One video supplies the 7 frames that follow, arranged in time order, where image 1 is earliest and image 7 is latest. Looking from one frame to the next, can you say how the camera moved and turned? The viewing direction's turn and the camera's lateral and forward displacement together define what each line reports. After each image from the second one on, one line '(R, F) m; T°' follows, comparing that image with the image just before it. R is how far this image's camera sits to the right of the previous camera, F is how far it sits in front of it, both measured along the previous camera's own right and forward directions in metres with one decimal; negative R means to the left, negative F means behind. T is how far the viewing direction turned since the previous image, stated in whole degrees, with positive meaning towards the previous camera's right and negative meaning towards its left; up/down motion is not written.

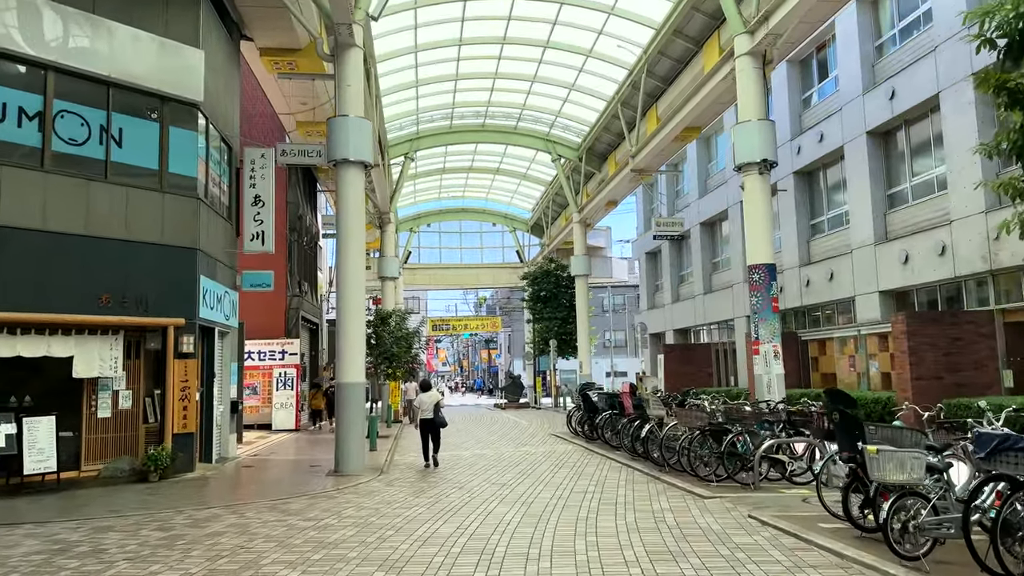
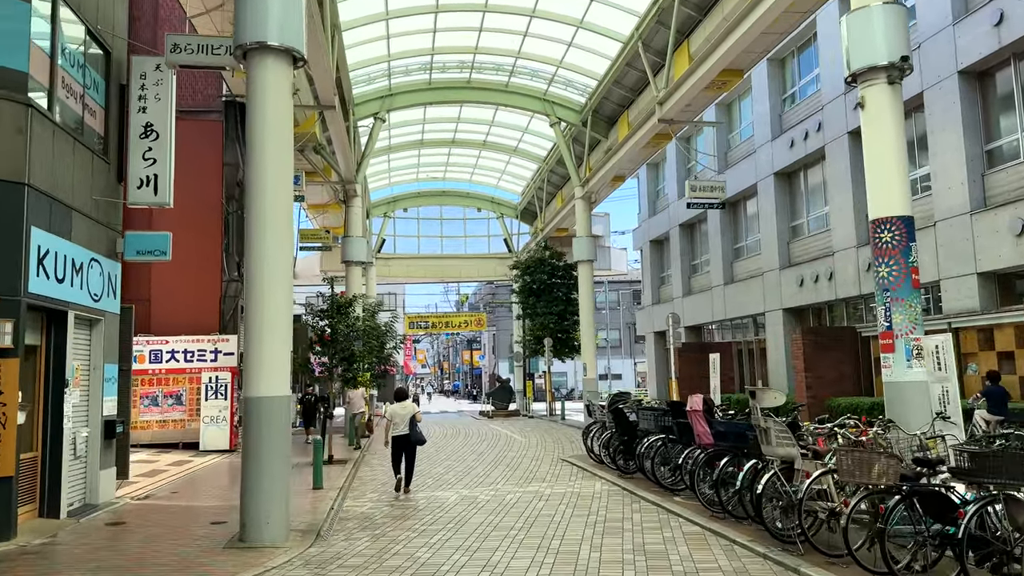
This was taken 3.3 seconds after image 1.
(-0.3, +4.0) m; +2°
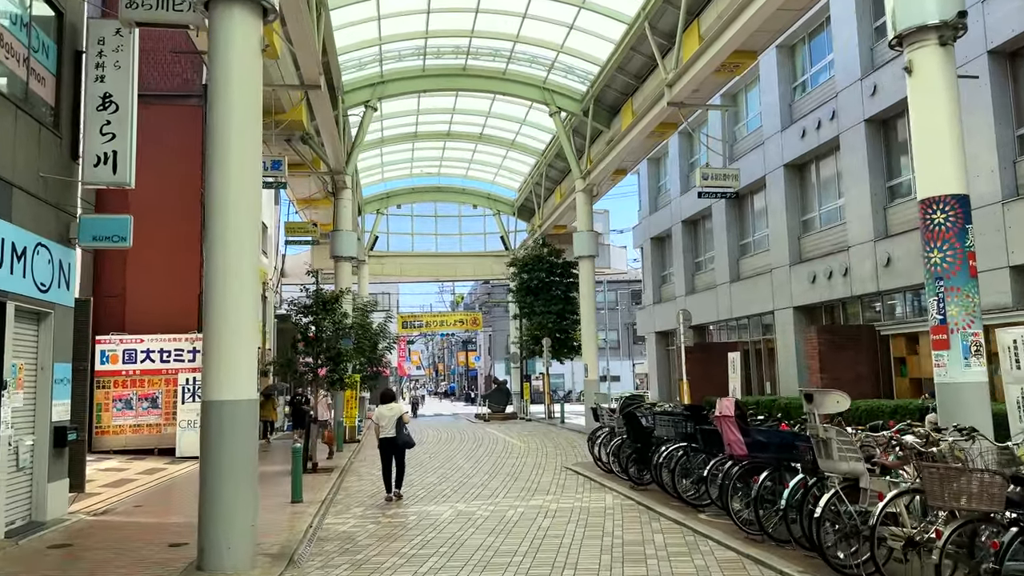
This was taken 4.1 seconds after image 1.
(-0.1, +1.0) m; 0°
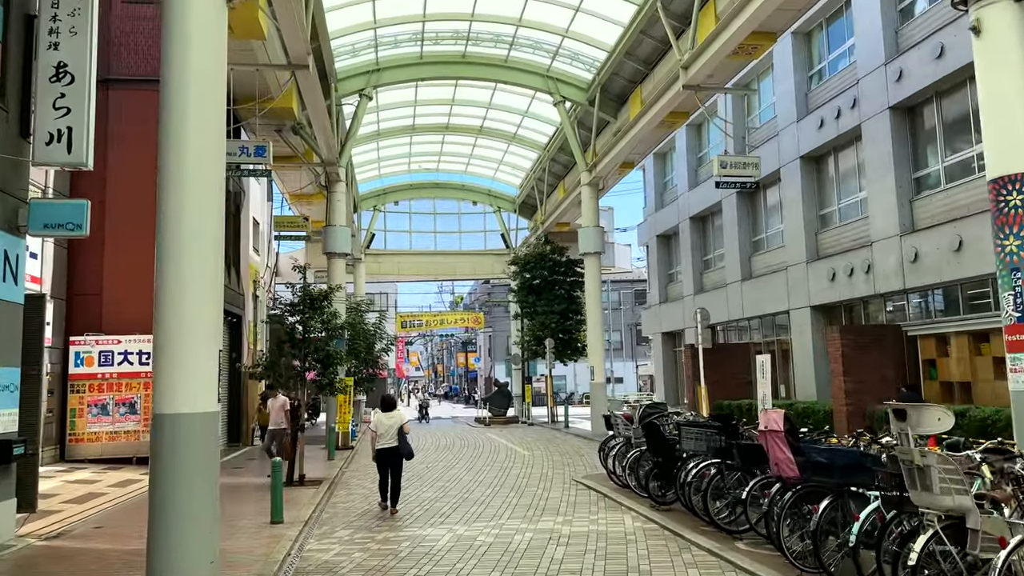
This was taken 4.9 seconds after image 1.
(-0.1, +1.0) m; 0°
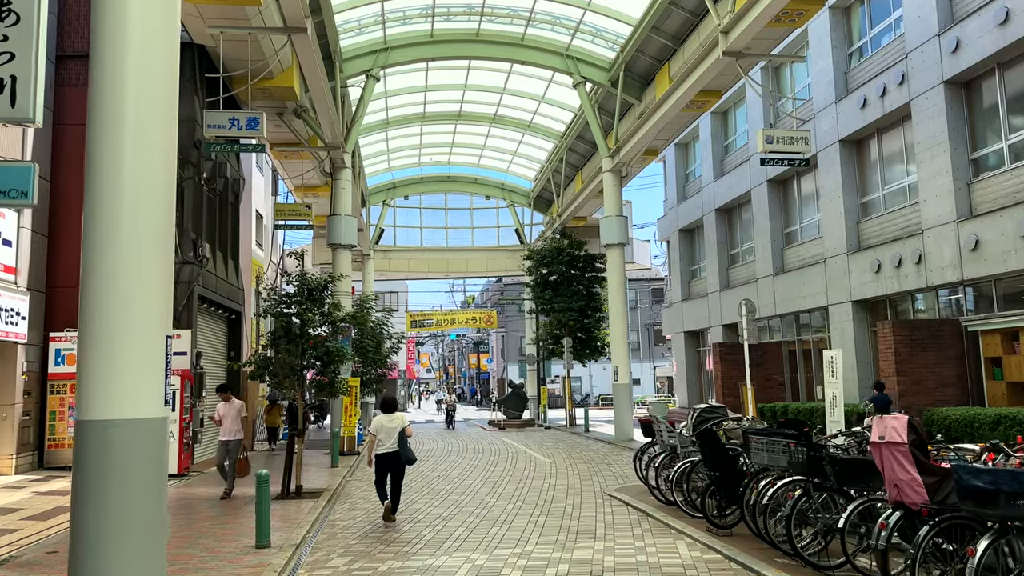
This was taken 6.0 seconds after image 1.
(-0.2, +1.3) m; -1°
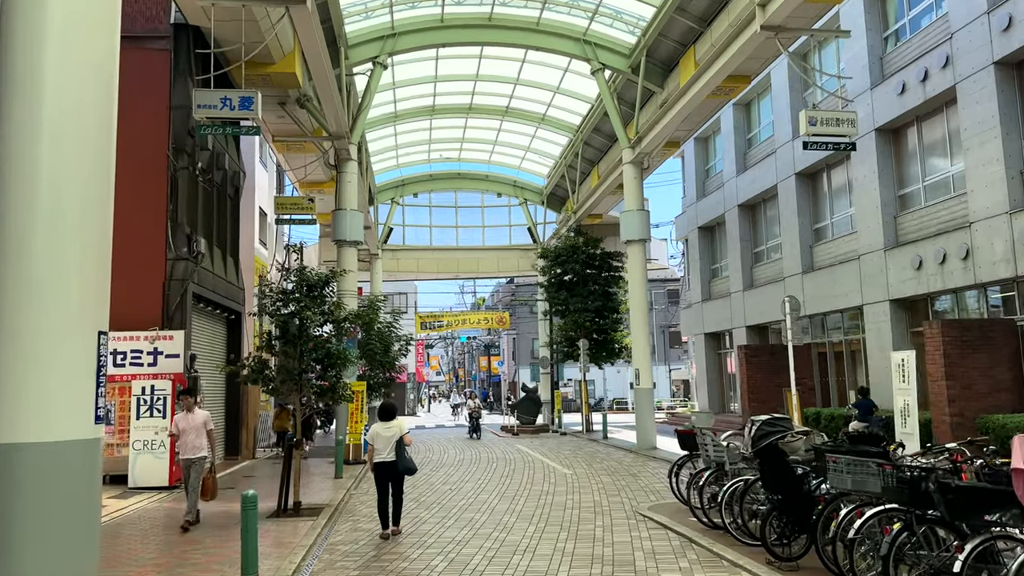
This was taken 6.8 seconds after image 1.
(-0.1, +1.0) m; -1°
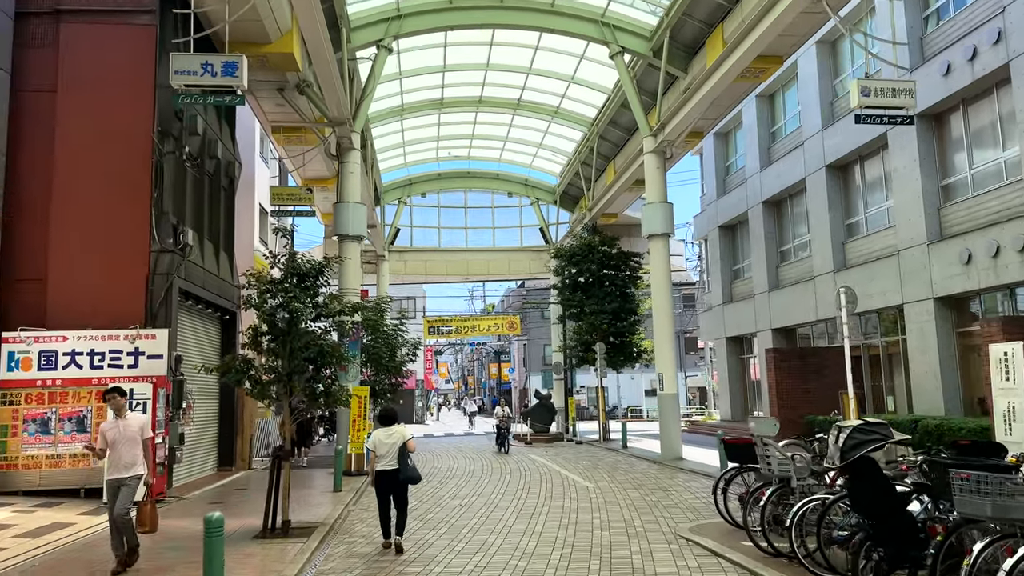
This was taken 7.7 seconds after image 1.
(-0.1, +1.1) m; -1°
